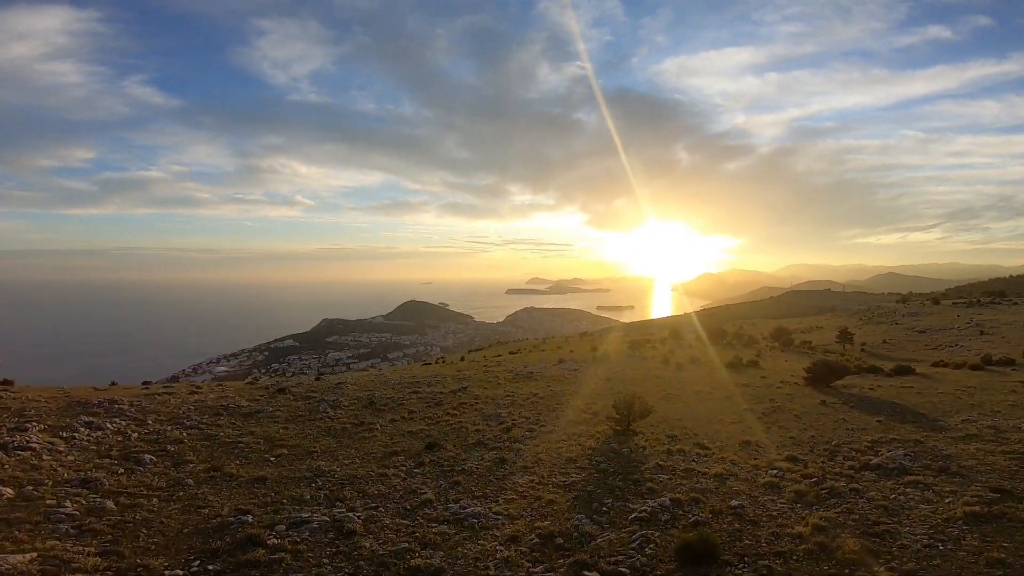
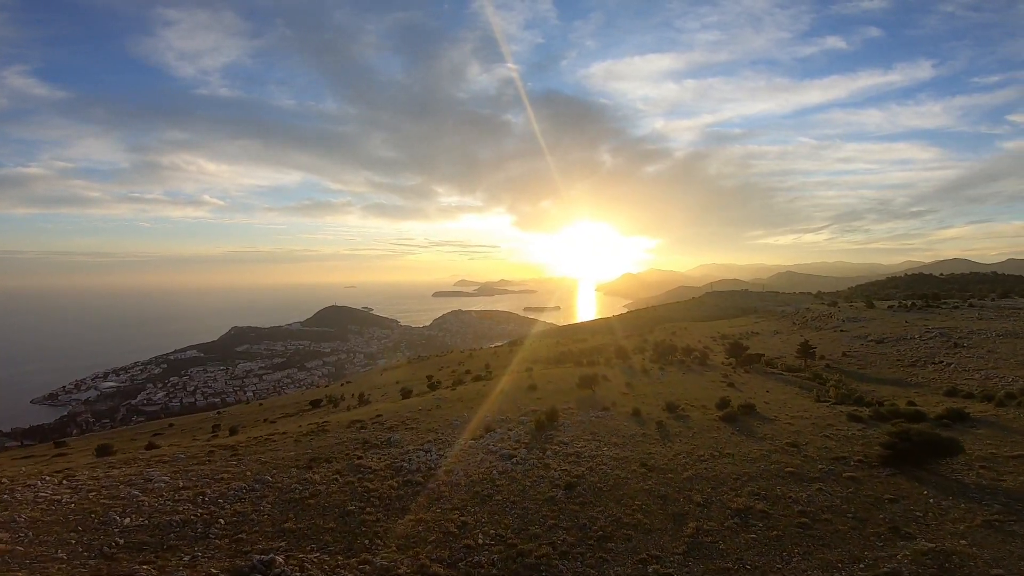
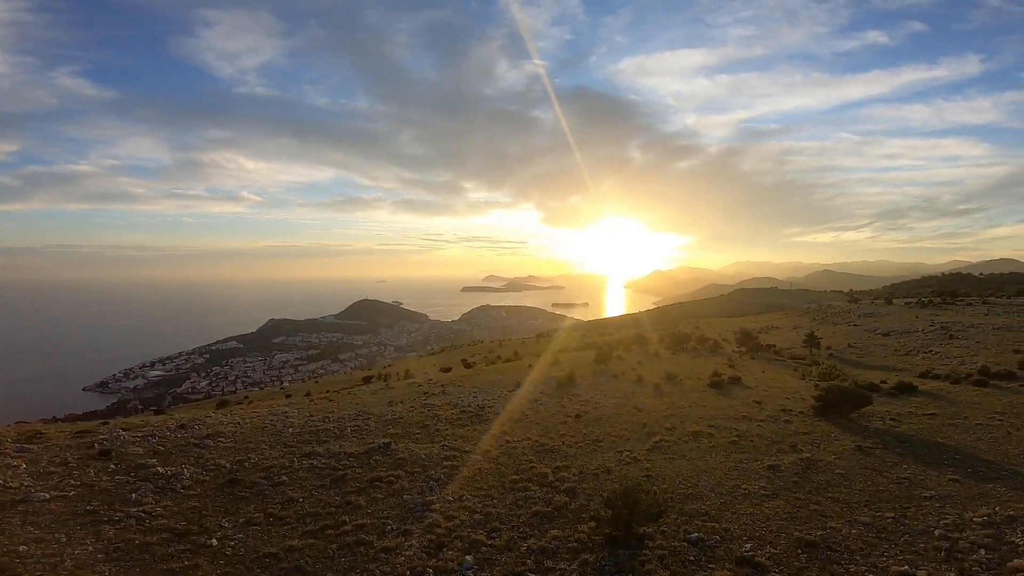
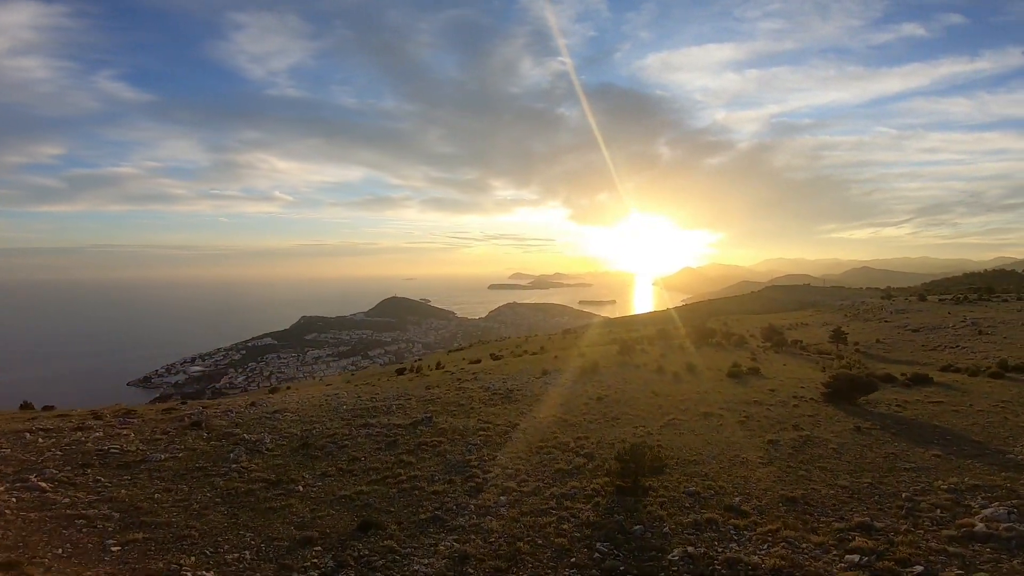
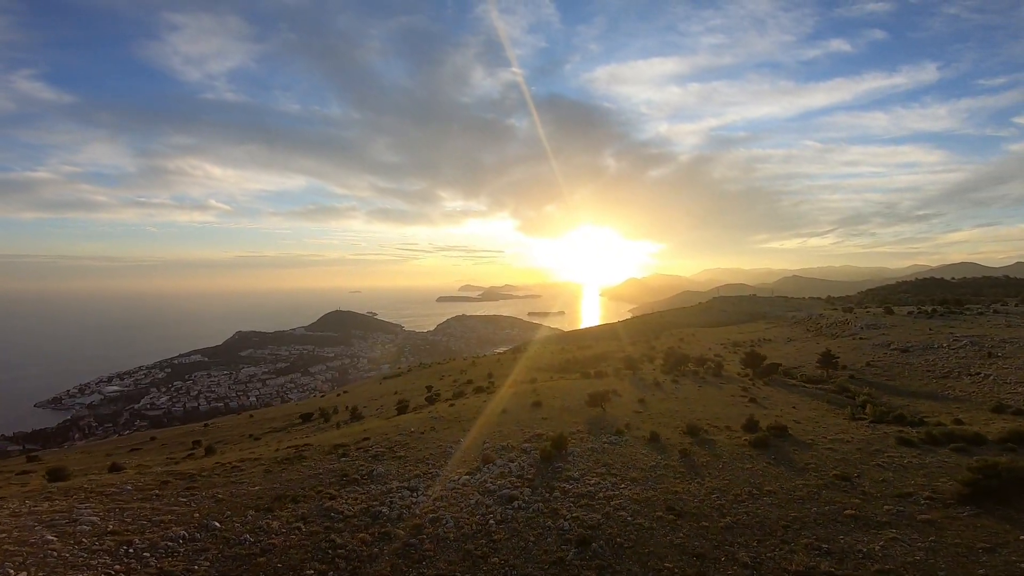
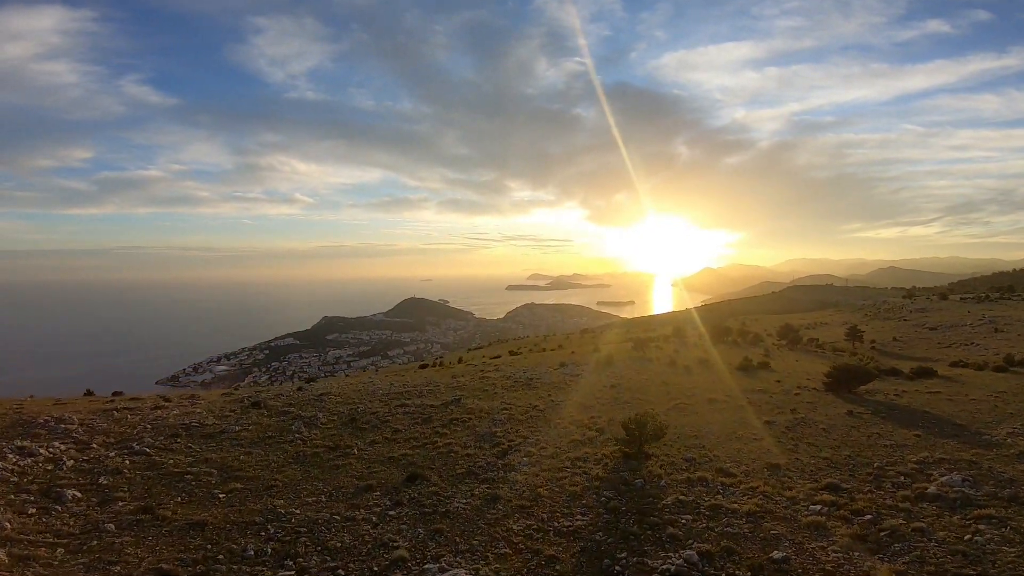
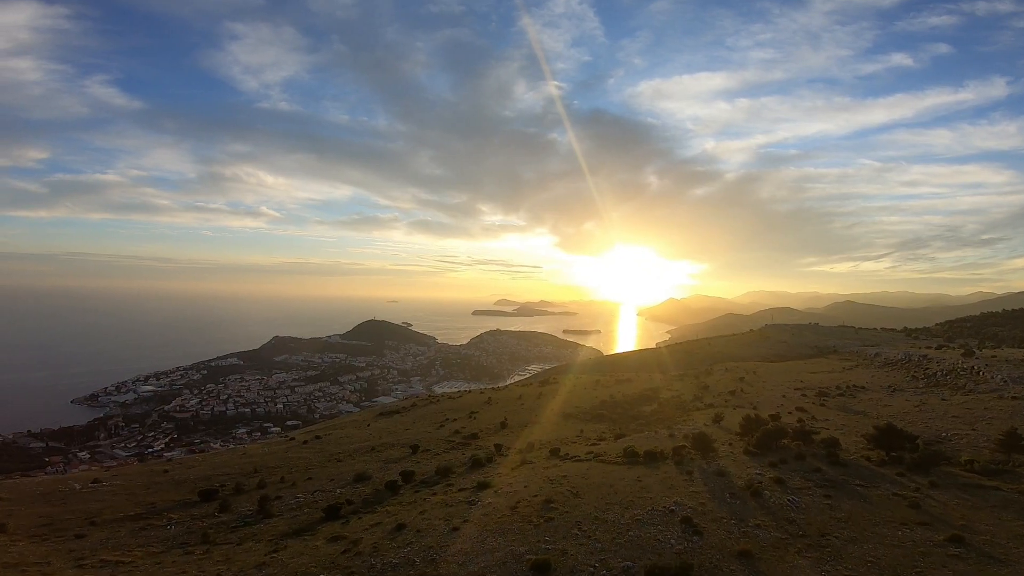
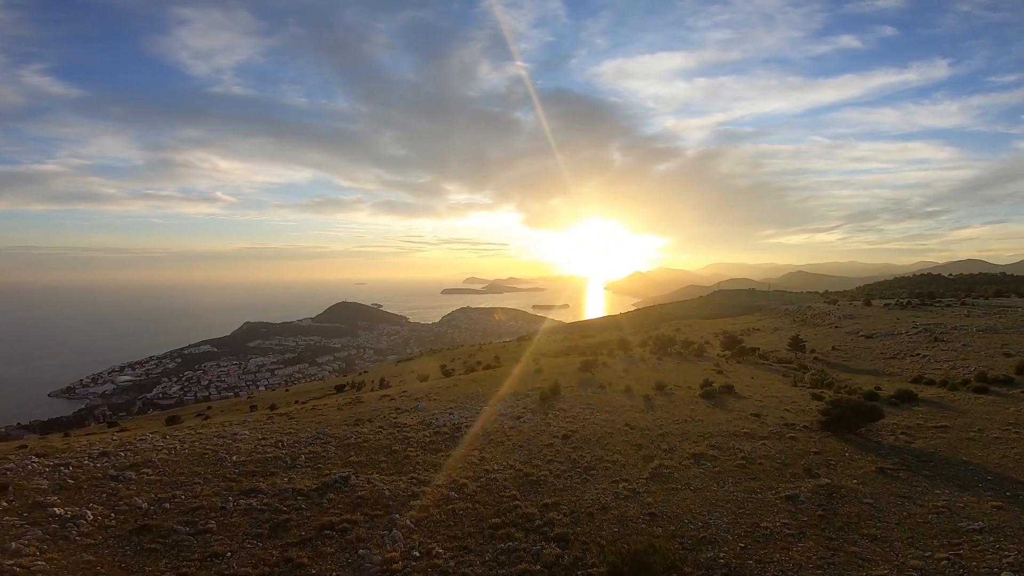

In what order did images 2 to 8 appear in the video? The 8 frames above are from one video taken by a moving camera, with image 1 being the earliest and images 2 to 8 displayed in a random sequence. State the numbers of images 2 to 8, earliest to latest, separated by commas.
6, 4, 3, 8, 2, 5, 7
